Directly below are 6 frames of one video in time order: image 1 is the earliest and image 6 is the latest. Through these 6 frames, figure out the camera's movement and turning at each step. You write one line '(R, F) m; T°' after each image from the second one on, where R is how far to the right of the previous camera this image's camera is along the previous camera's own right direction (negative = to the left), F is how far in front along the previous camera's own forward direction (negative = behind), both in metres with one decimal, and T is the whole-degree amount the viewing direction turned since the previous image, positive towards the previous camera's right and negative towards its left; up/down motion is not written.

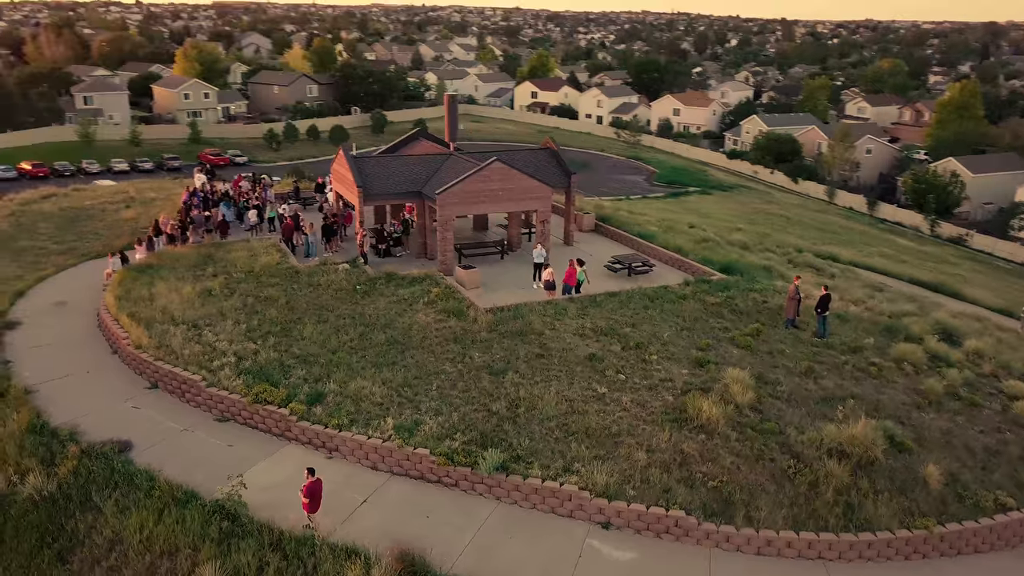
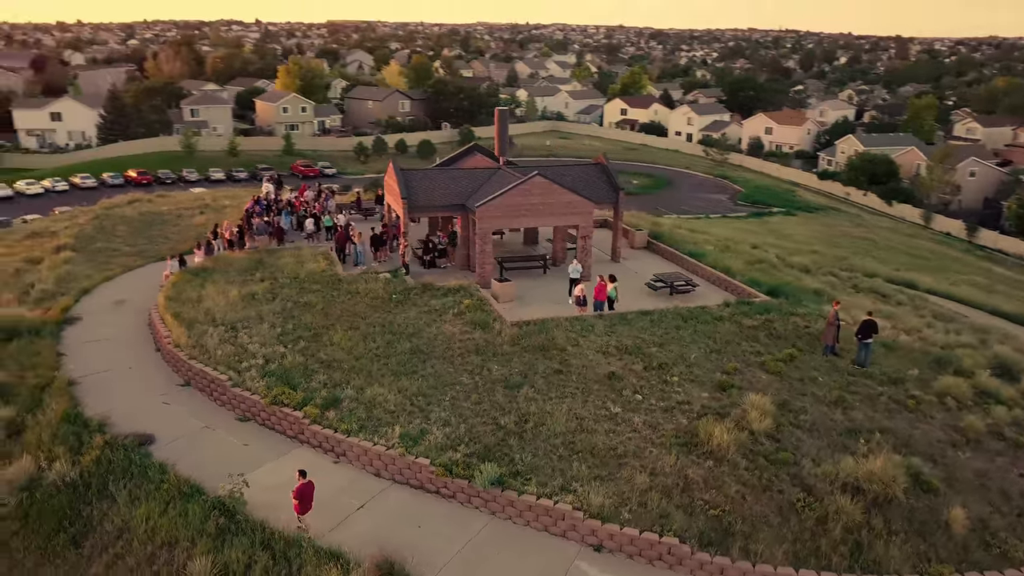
(+1.3, +0.2) m; -7°
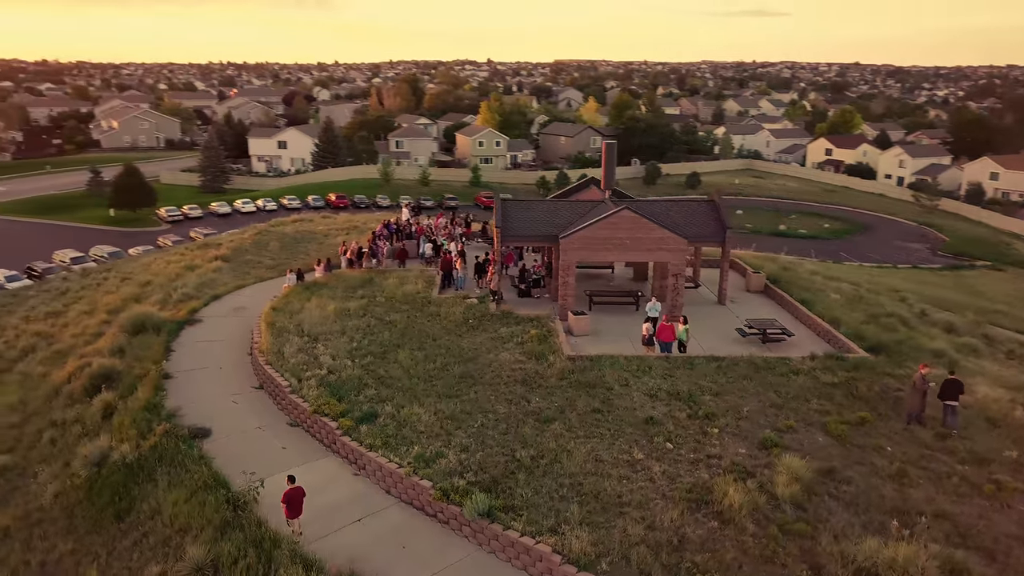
(+2.8, +0.5) m; -15°
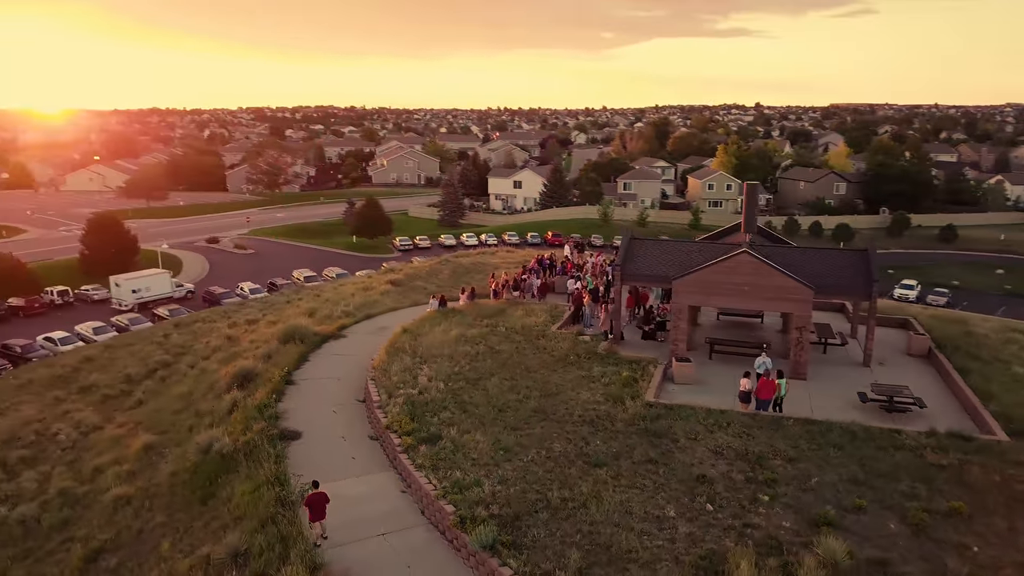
(+3.1, +0.6) m; -18°
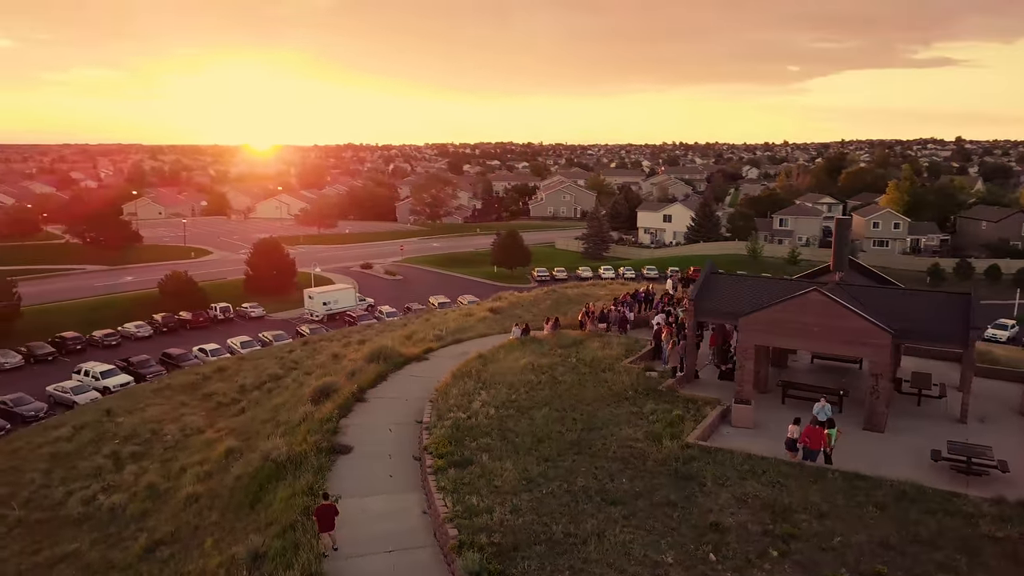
(+2.3, +0.3) m; -12°
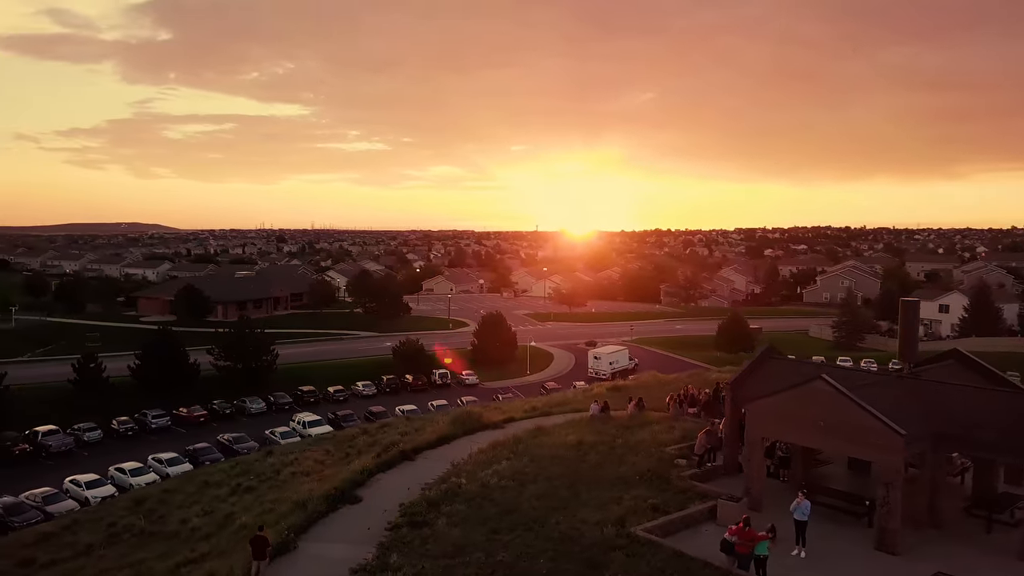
(+5.9, +1.0) m; -22°
